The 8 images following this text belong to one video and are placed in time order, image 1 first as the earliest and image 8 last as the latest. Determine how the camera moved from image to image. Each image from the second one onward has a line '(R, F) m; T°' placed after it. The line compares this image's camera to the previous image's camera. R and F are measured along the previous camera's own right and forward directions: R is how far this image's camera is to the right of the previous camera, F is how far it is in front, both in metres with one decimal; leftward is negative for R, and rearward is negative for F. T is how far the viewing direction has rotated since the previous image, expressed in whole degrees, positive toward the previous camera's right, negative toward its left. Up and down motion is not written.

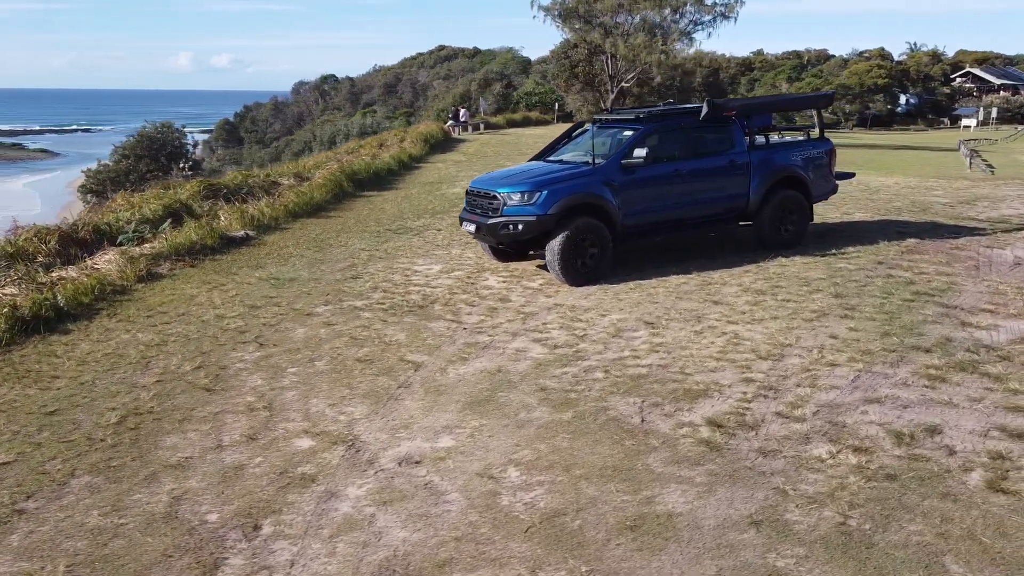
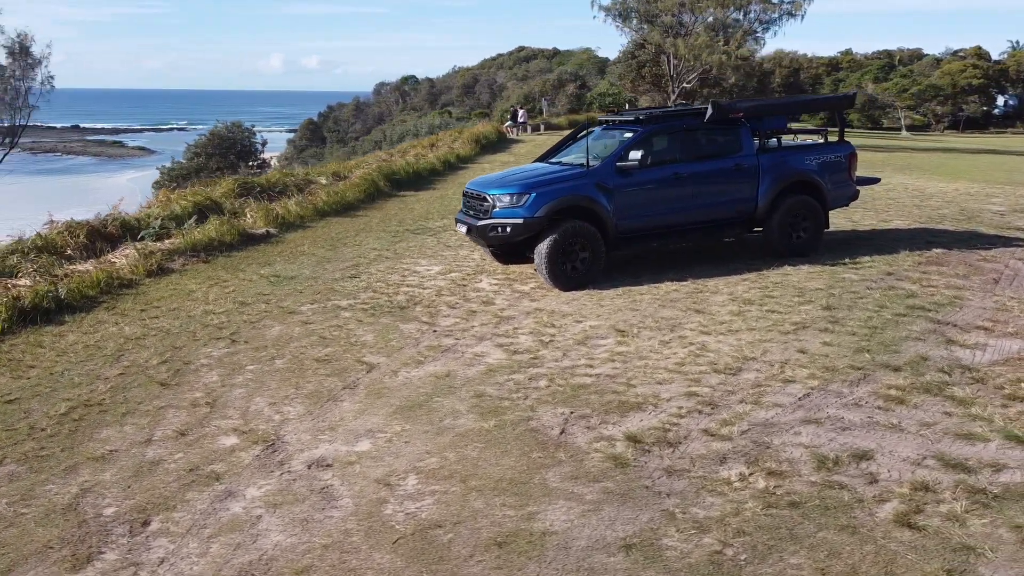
(+0.9, +0.1) m; -5°
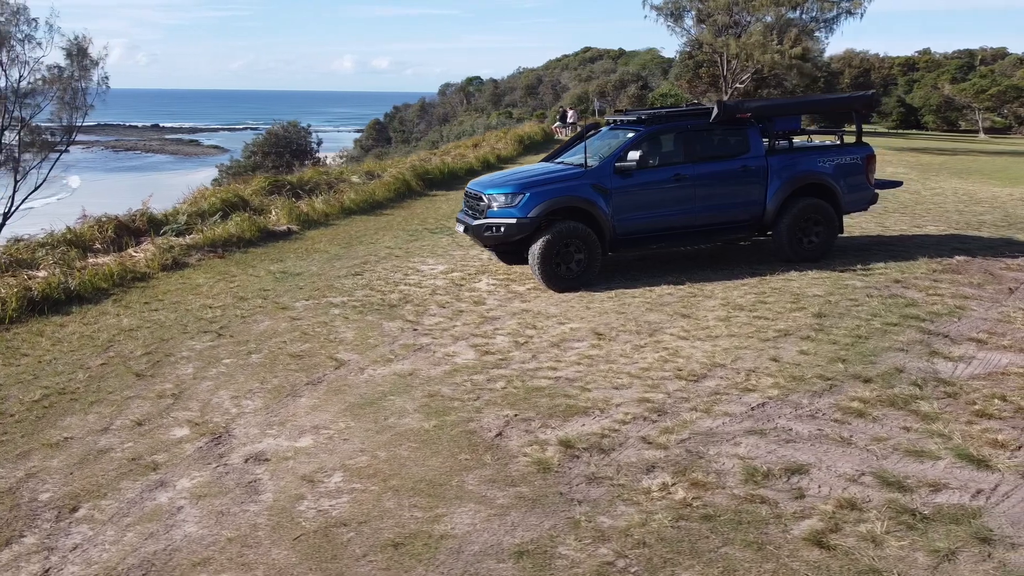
(+0.7, +0.1) m; -4°
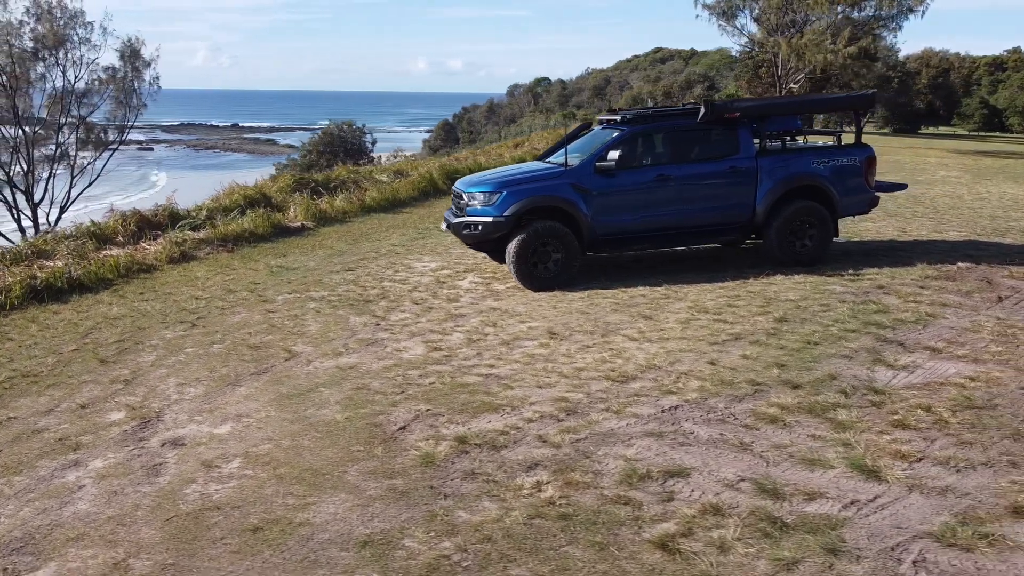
(+0.9, 0.0) m; -5°
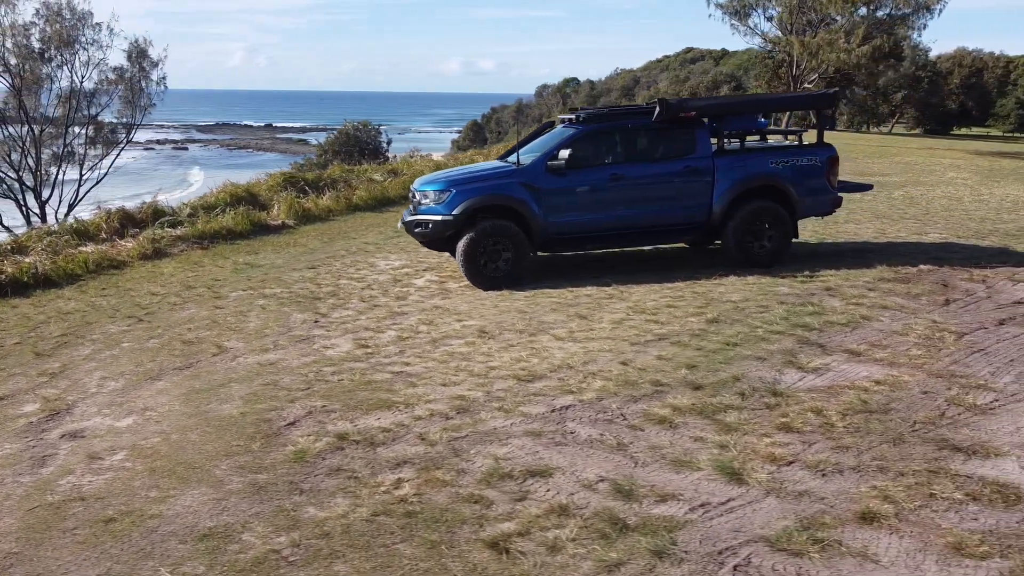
(+0.8, 0.0) m; -2°
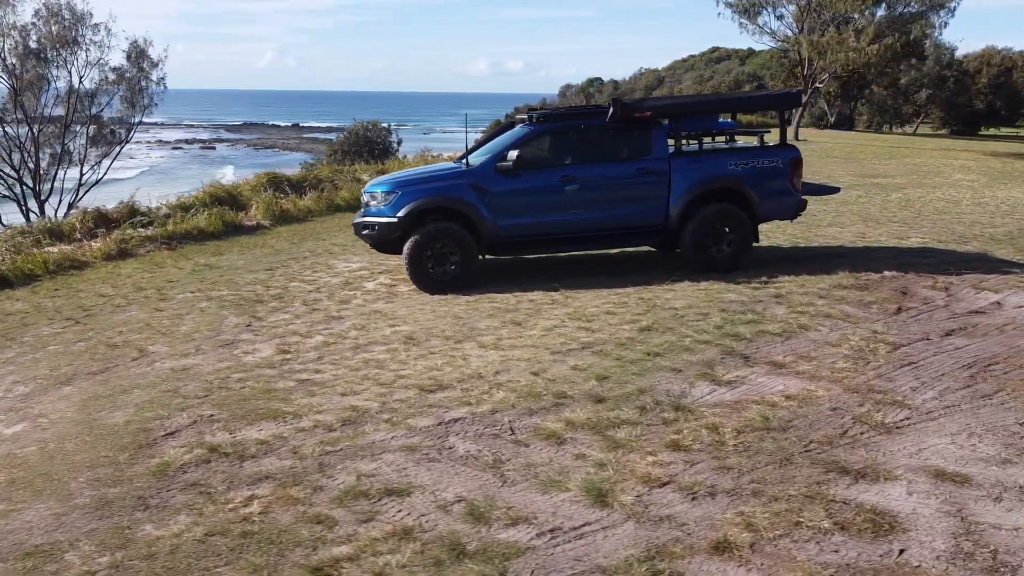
(+0.7, +0.2) m; -2°
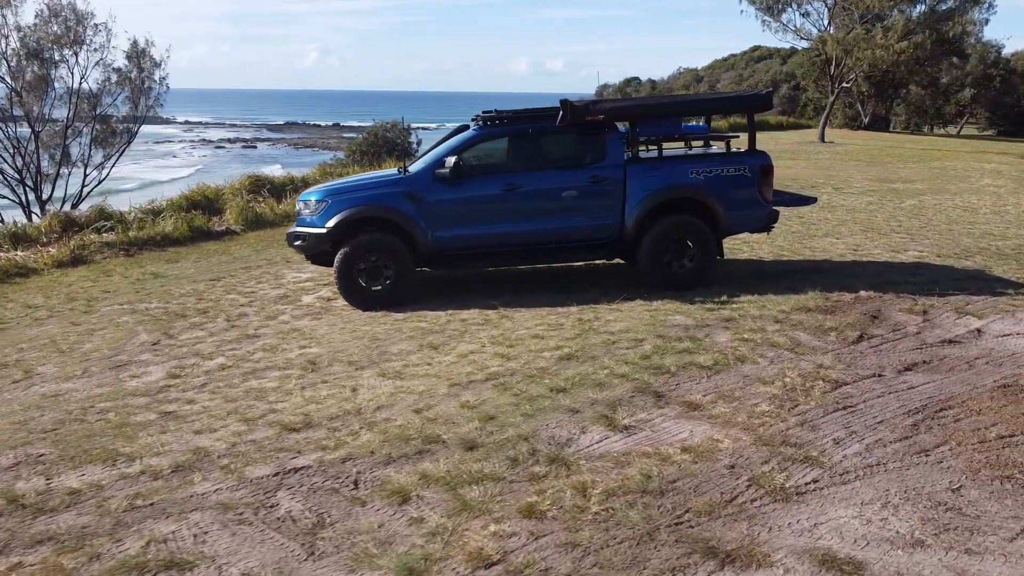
(+0.9, +0.6) m; -3°
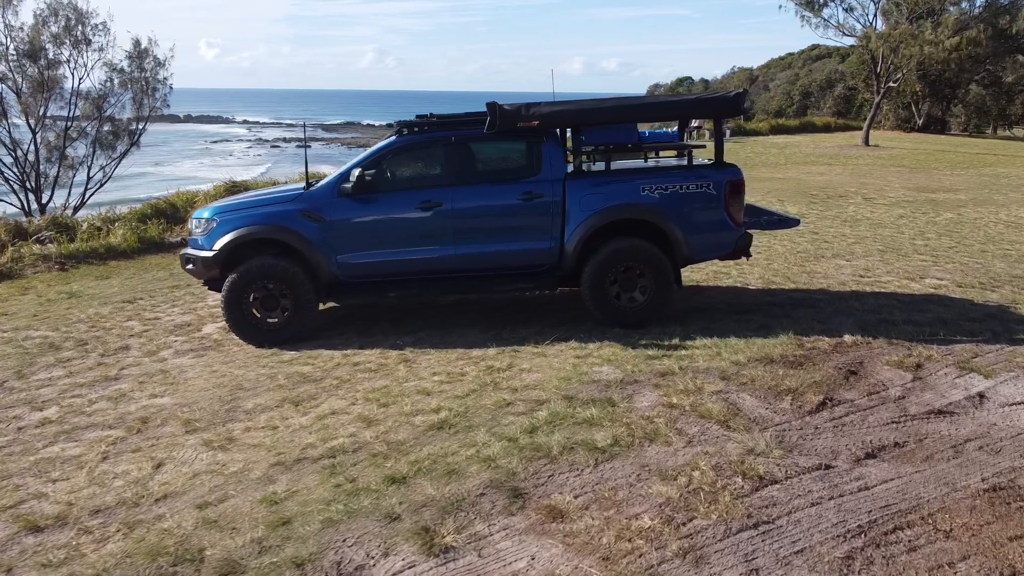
(+1.0, +1.1) m; -4°
